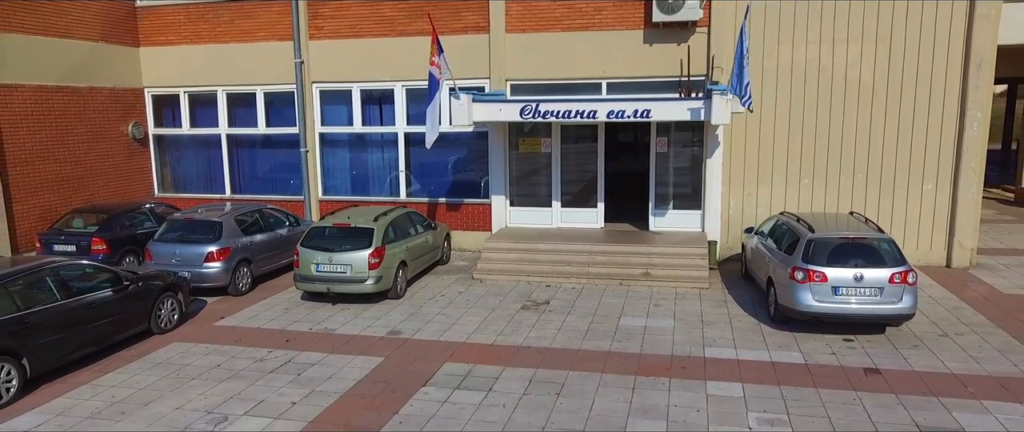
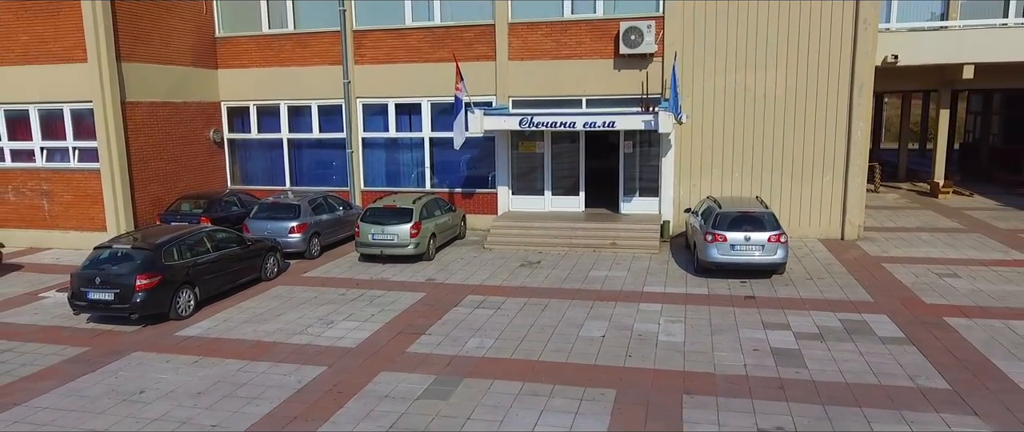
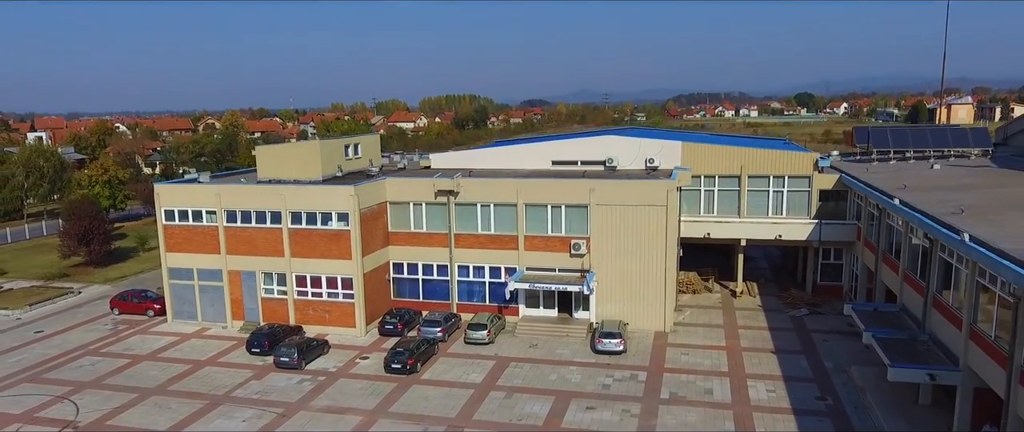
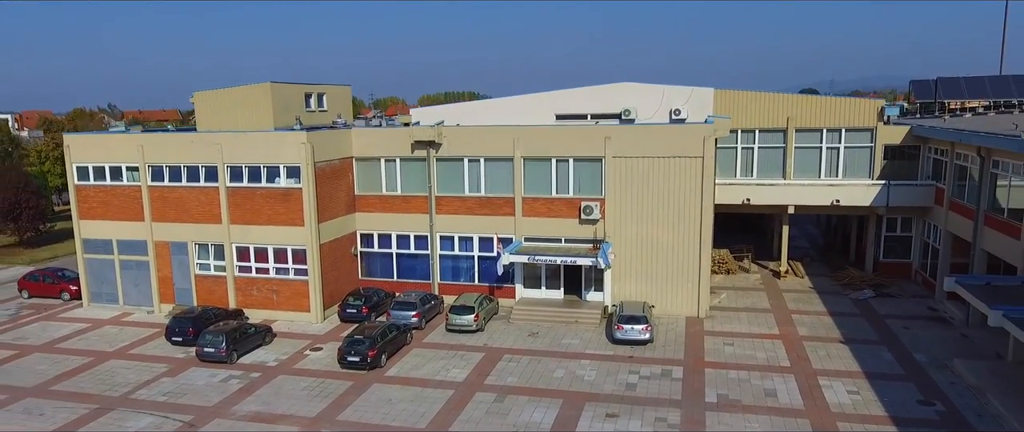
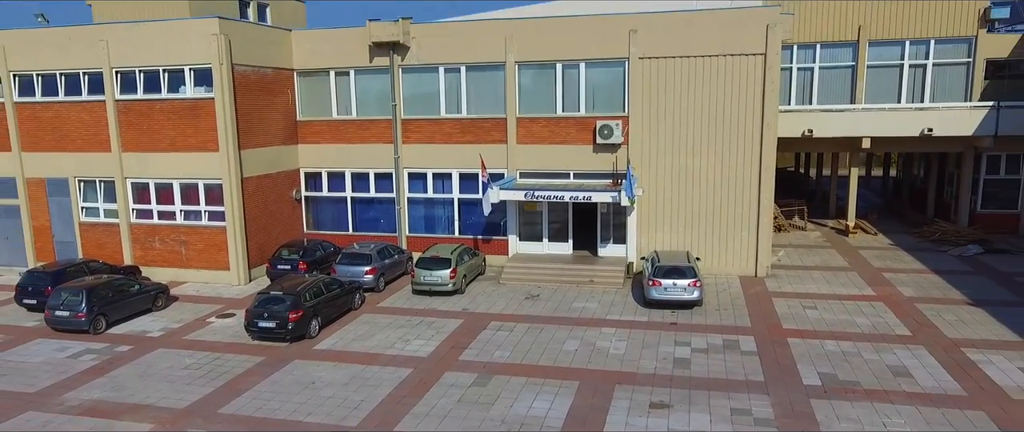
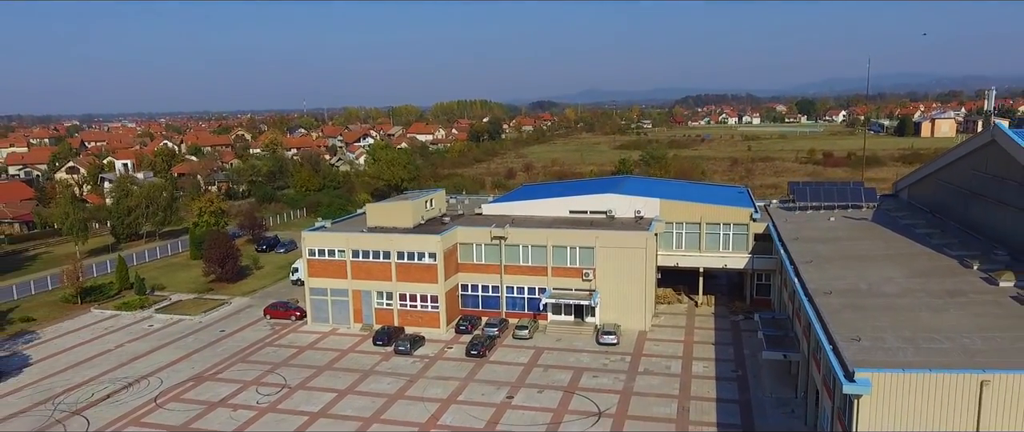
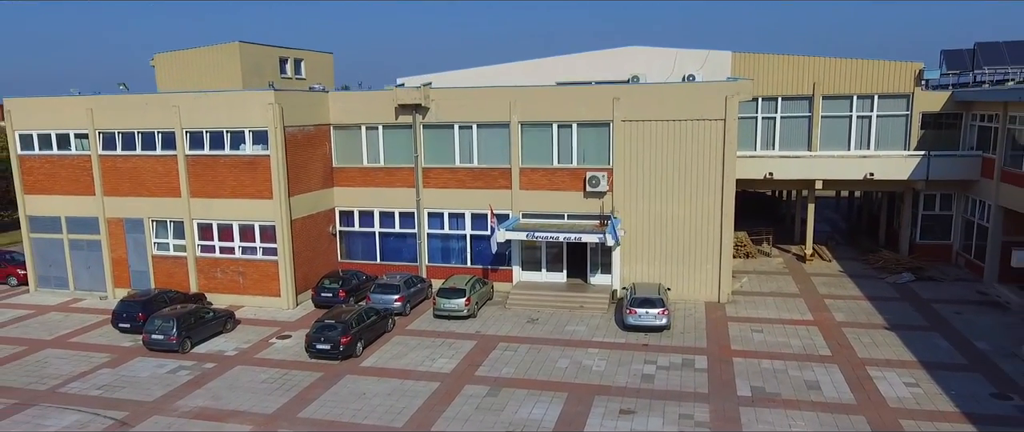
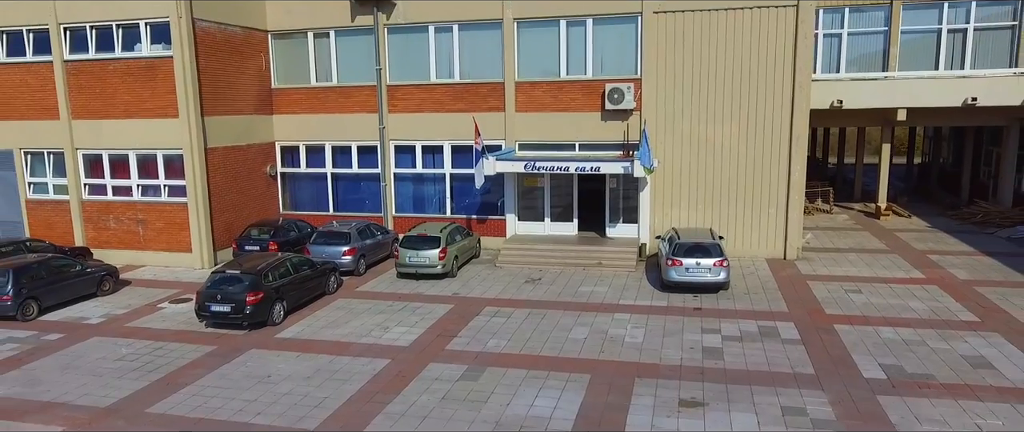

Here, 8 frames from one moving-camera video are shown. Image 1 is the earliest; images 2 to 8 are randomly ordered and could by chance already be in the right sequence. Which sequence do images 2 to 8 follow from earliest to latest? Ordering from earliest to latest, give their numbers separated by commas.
2, 8, 5, 7, 4, 3, 6
